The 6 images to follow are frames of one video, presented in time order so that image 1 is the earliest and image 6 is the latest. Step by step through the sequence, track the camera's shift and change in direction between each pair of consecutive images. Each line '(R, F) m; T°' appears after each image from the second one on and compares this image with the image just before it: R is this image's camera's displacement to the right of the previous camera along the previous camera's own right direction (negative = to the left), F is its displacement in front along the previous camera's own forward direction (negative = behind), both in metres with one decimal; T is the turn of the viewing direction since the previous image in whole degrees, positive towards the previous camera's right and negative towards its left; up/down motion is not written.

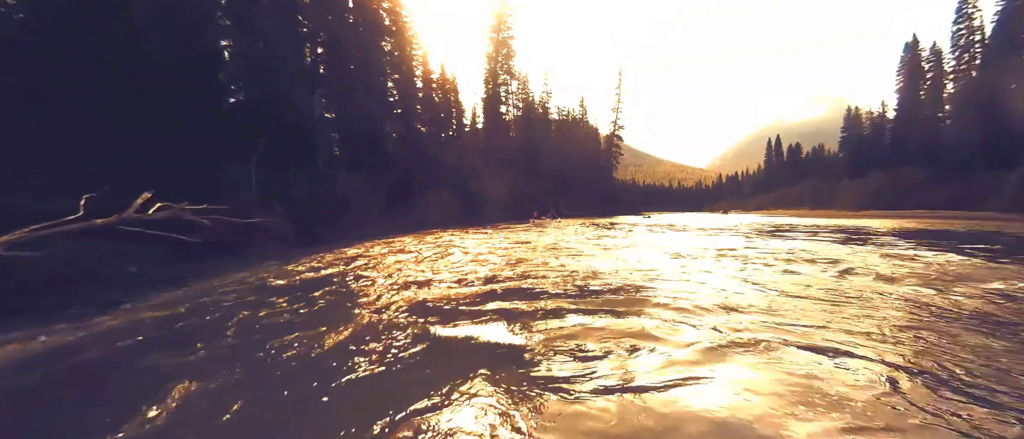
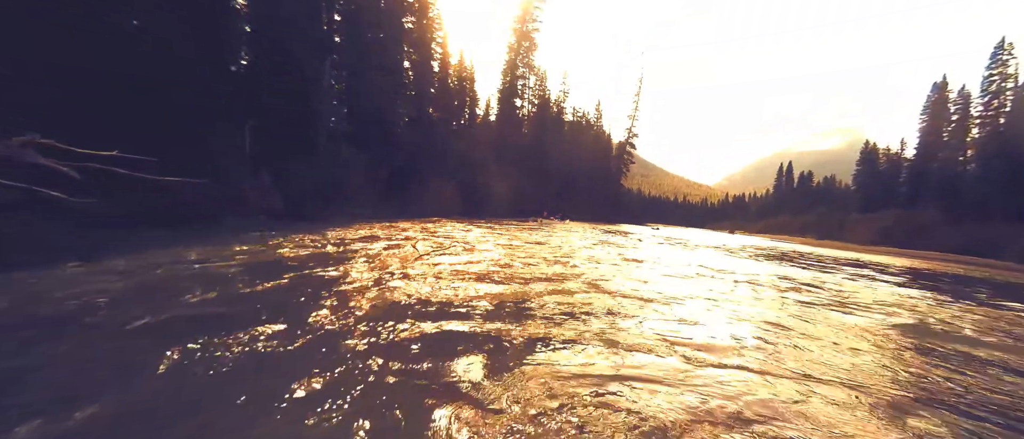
(-0.1, +0.5) m; 0°
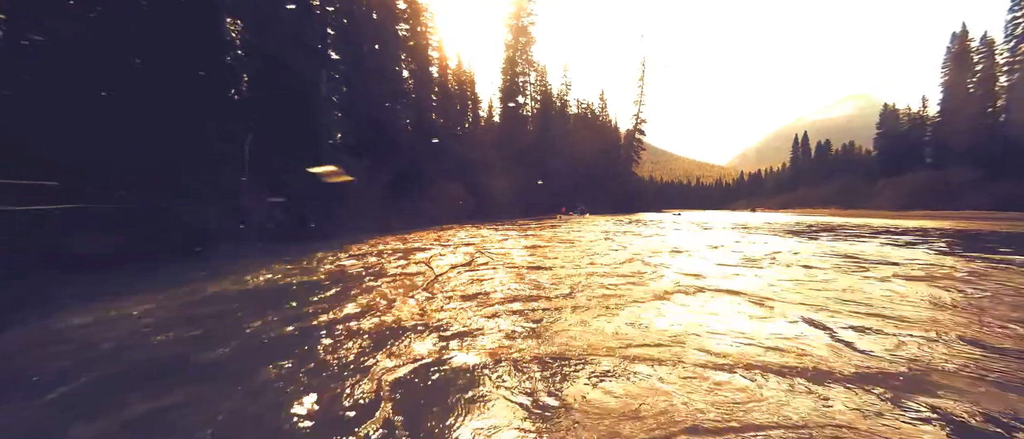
(-0.1, +0.5) m; -2°
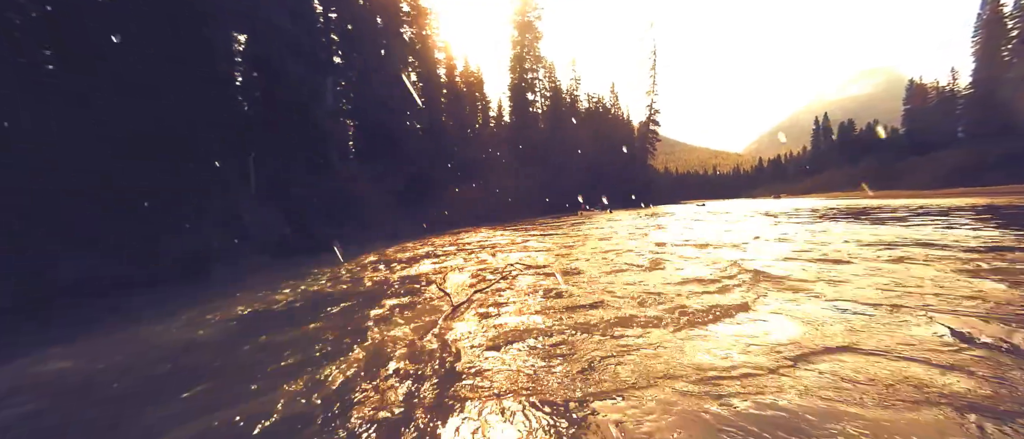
(-0.1, +0.5) m; -2°
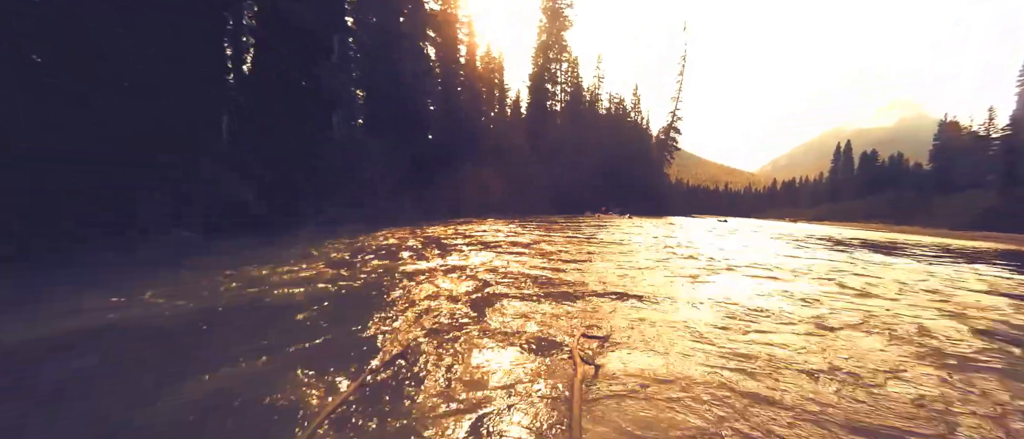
(-0.2, +1.1) m; 0°
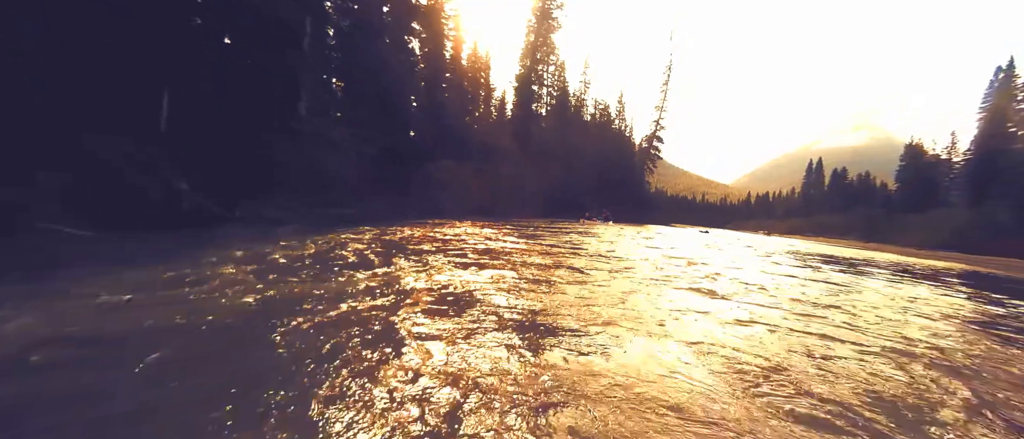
(-0.1, +0.5) m; +3°
